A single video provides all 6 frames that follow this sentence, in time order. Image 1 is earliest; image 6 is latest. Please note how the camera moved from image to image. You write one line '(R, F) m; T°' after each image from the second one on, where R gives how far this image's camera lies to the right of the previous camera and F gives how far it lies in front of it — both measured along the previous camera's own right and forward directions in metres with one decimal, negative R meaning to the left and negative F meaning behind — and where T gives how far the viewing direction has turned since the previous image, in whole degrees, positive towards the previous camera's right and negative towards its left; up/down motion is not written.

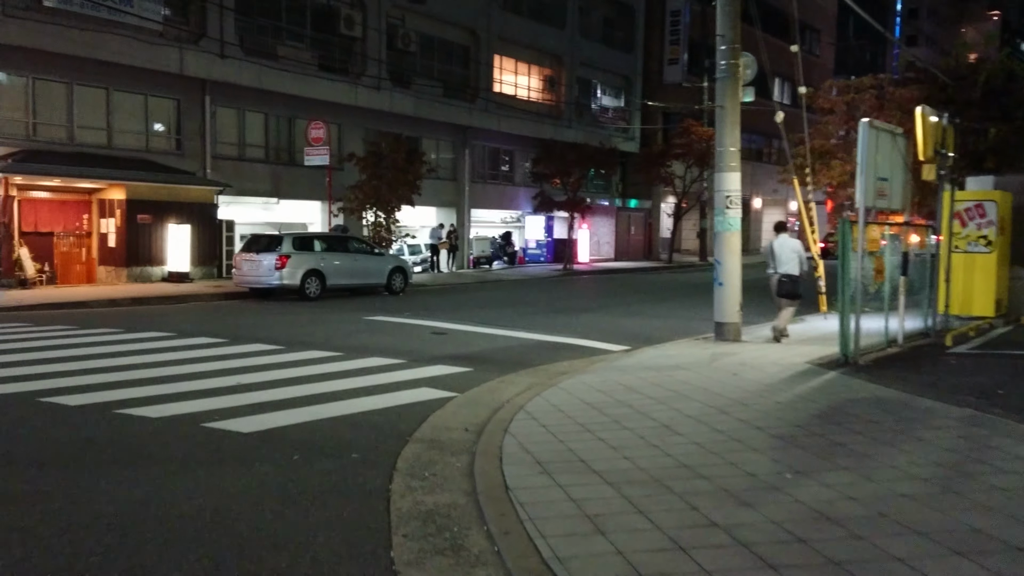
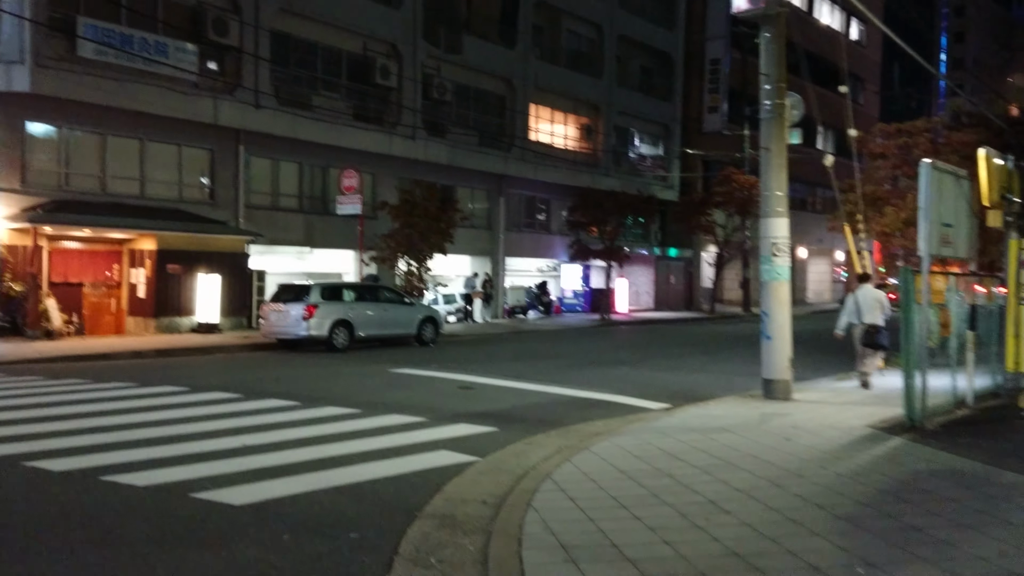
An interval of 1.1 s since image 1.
(+0.1, +0.8) m; -3°
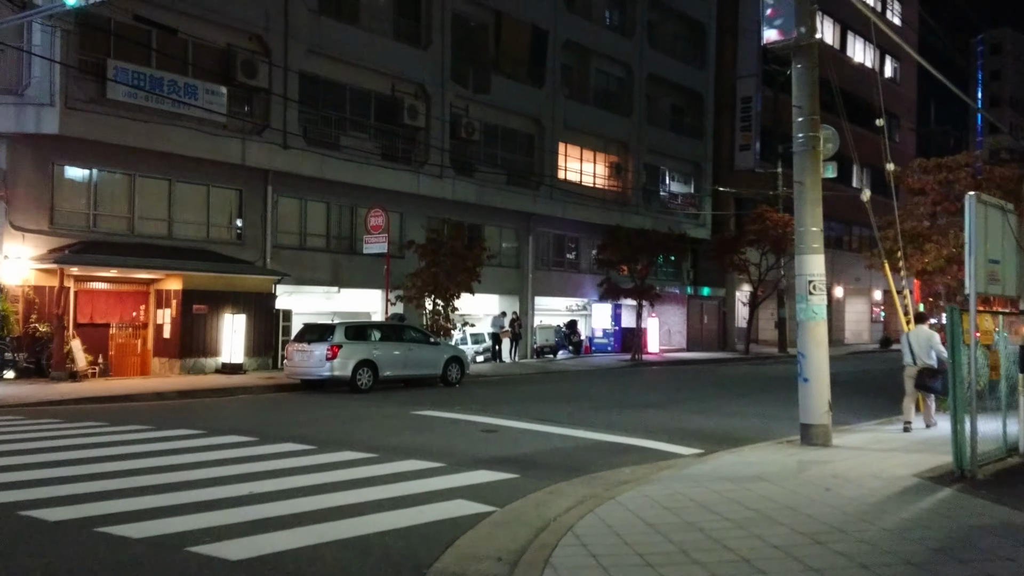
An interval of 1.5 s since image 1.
(+0.1, +0.4) m; -2°
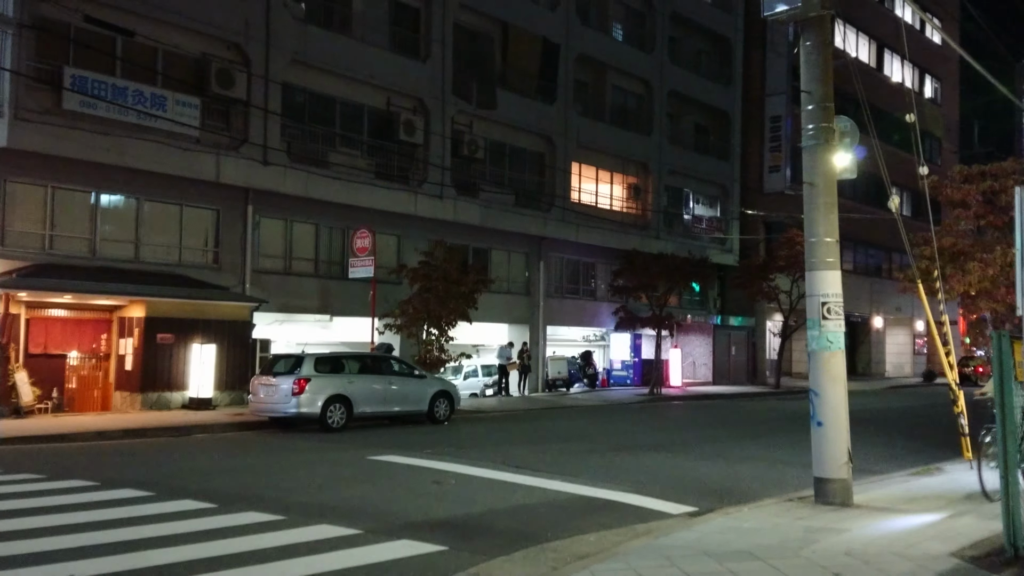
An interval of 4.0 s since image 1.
(+1.1, +2.3) m; -3°
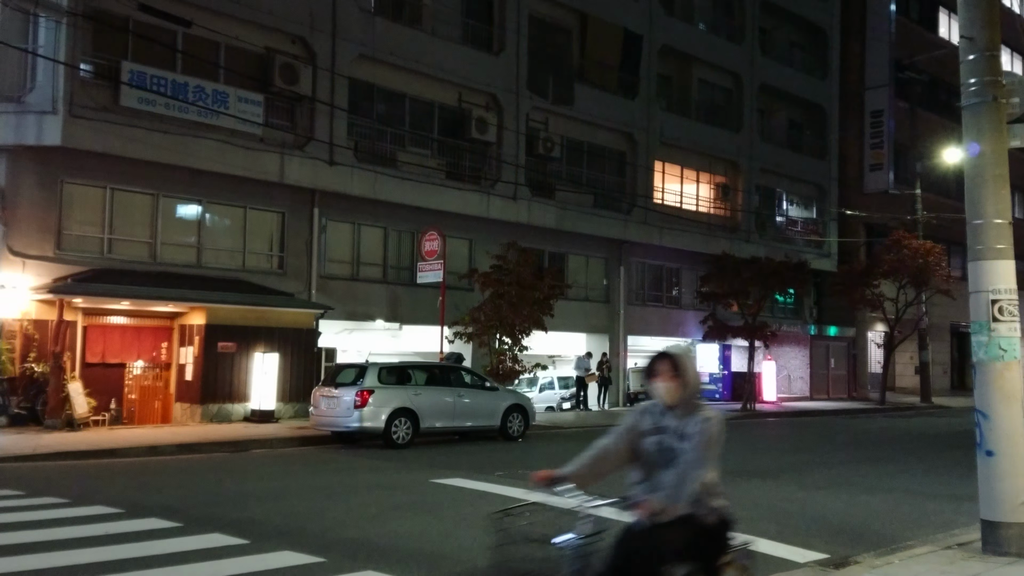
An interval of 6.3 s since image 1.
(-0.1, +1.8) m; -5°
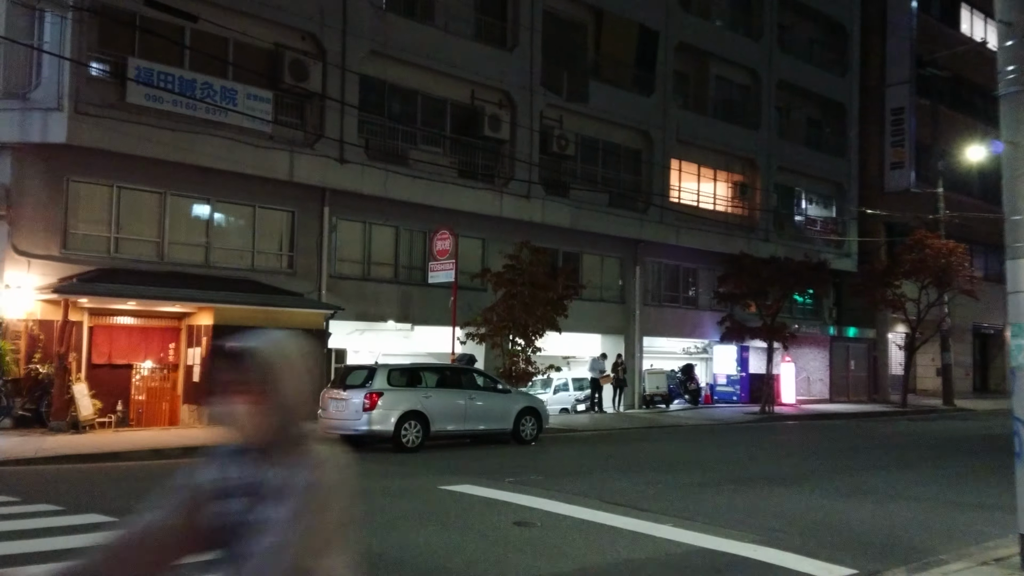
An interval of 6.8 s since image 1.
(0.0, +0.4) m; -1°
